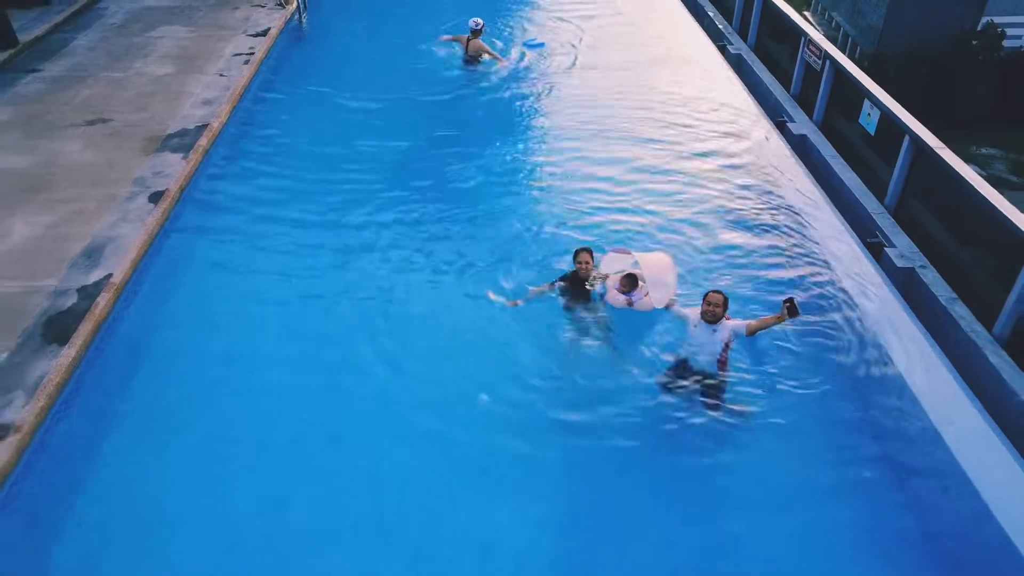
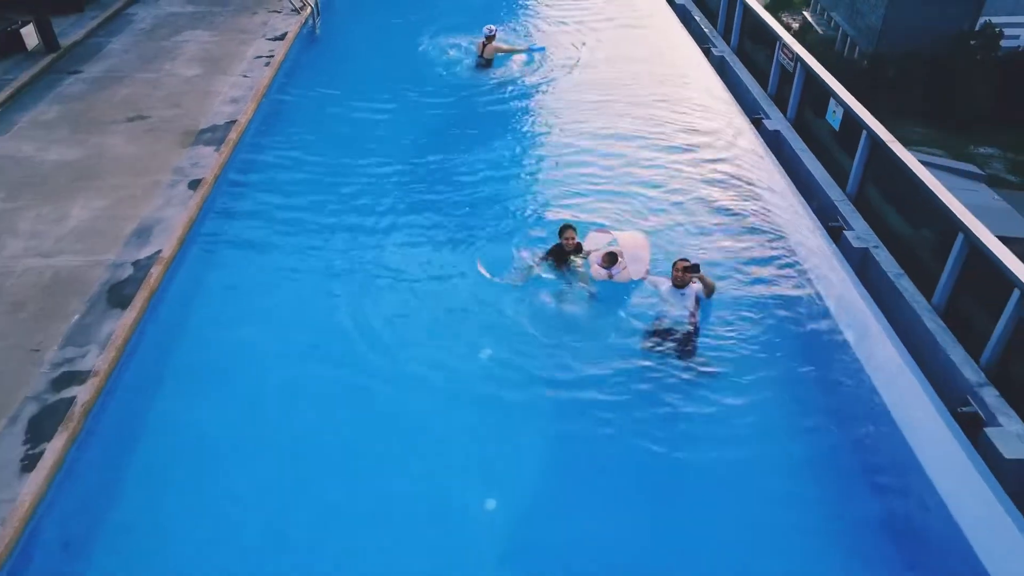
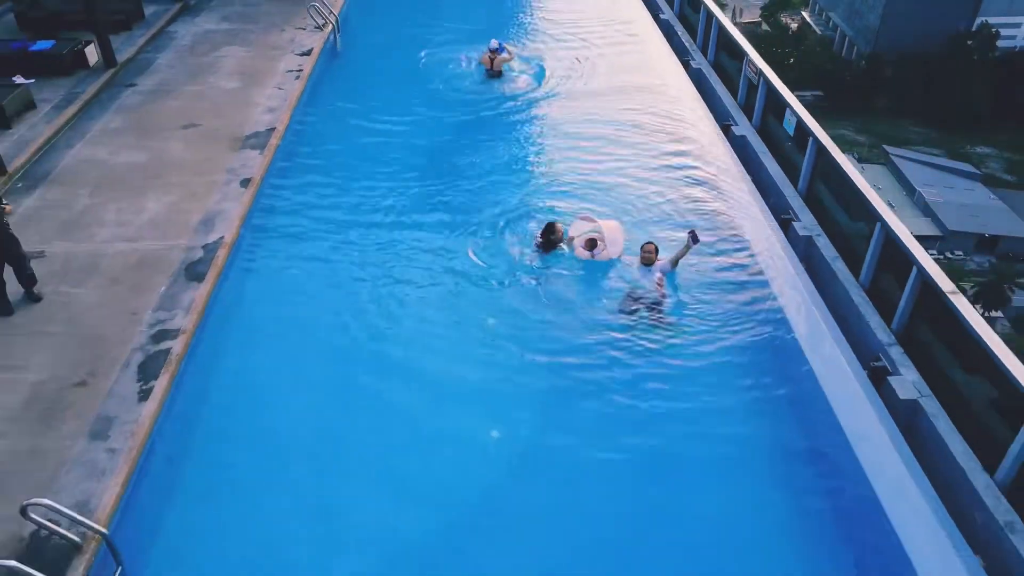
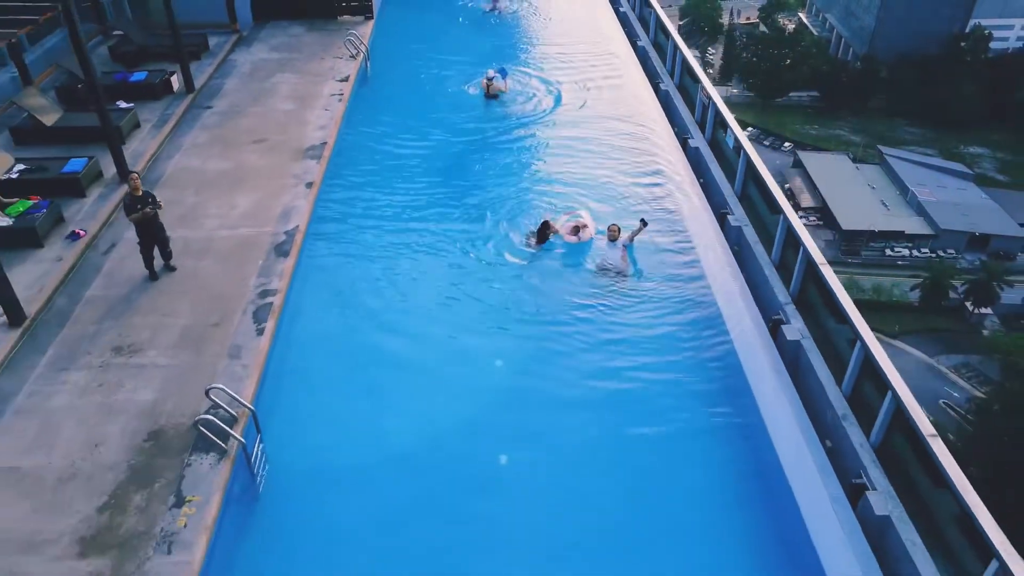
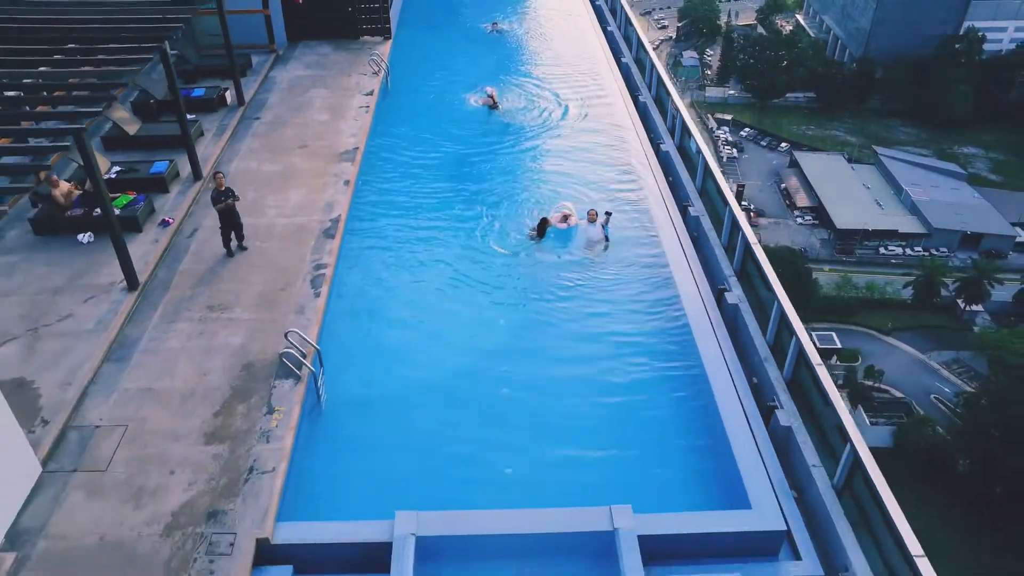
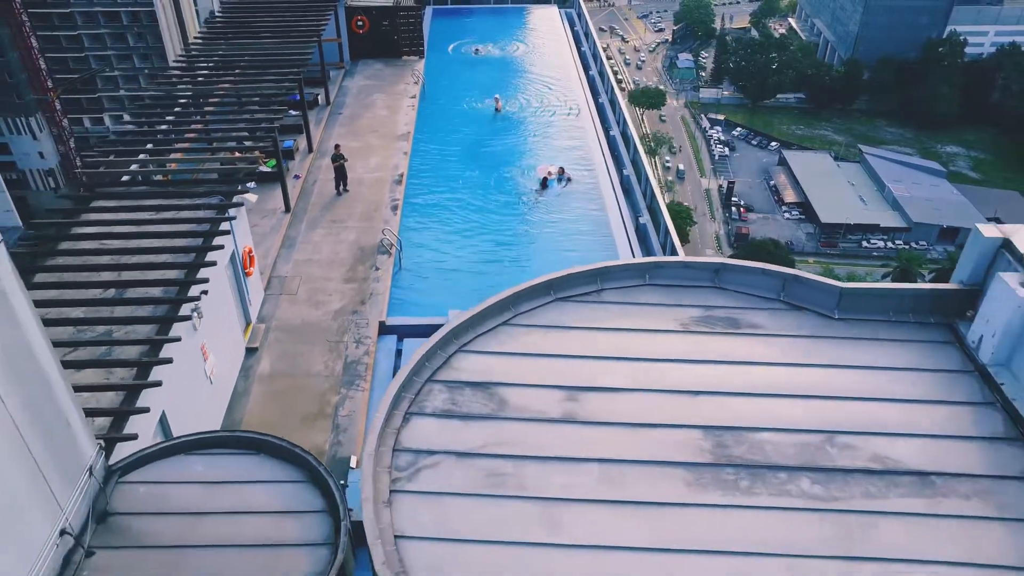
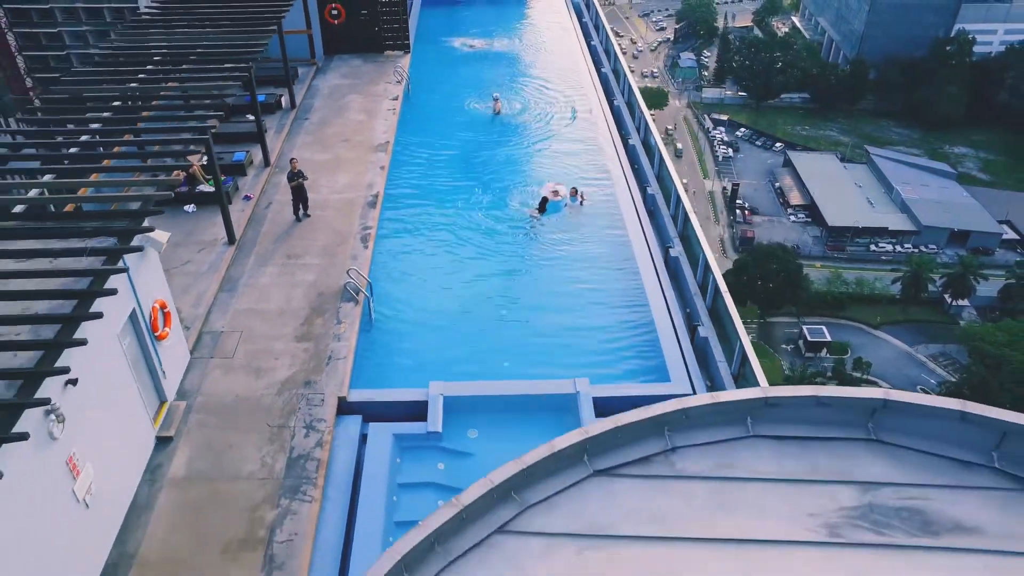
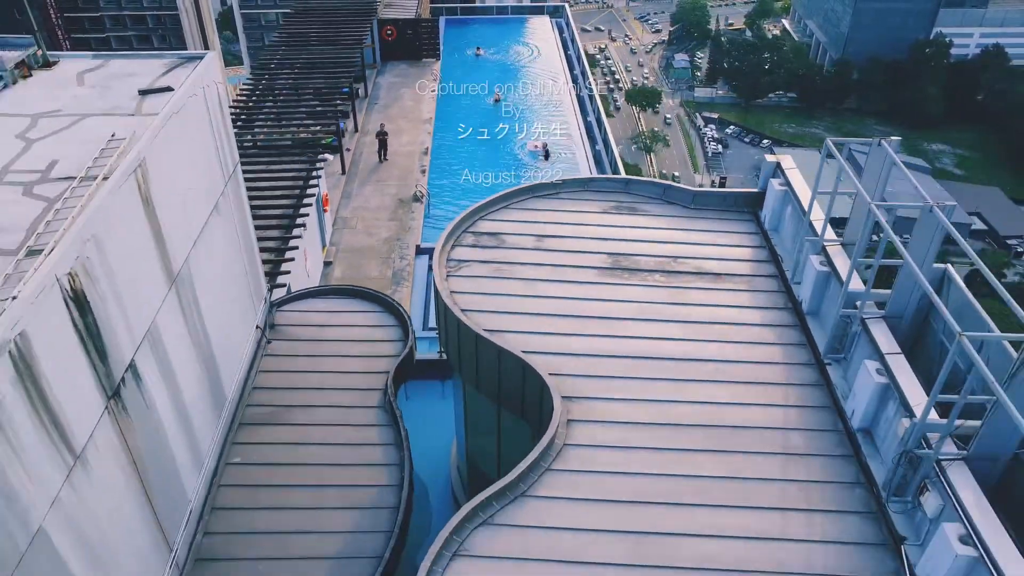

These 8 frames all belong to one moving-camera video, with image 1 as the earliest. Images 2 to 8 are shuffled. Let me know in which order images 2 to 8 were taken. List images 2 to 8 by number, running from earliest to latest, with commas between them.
2, 3, 4, 5, 7, 6, 8
